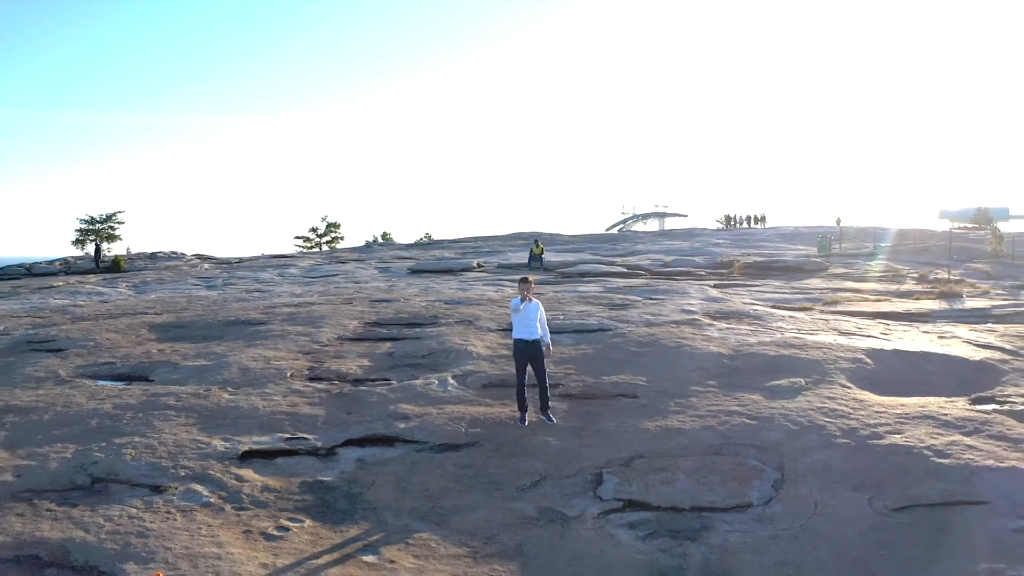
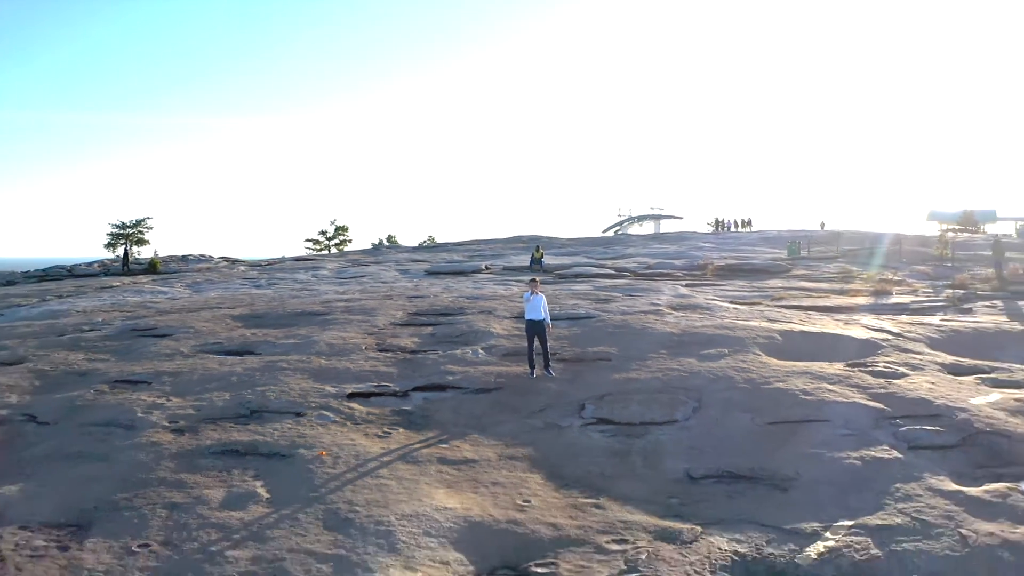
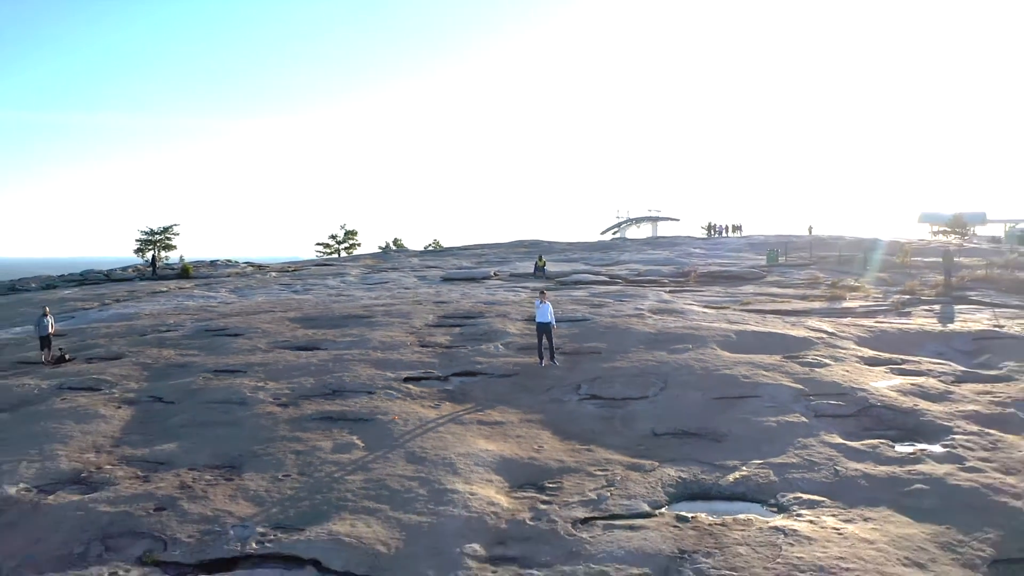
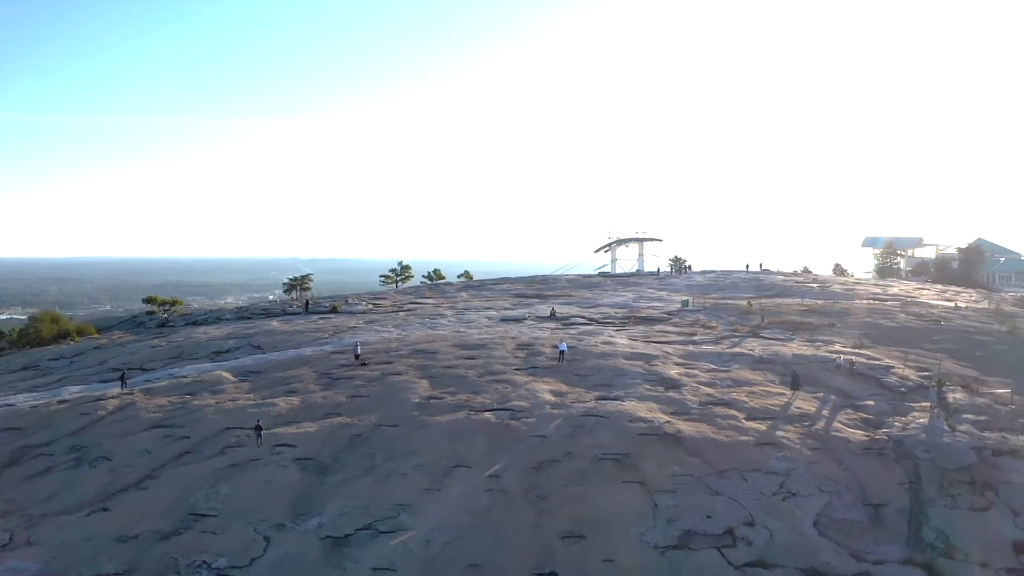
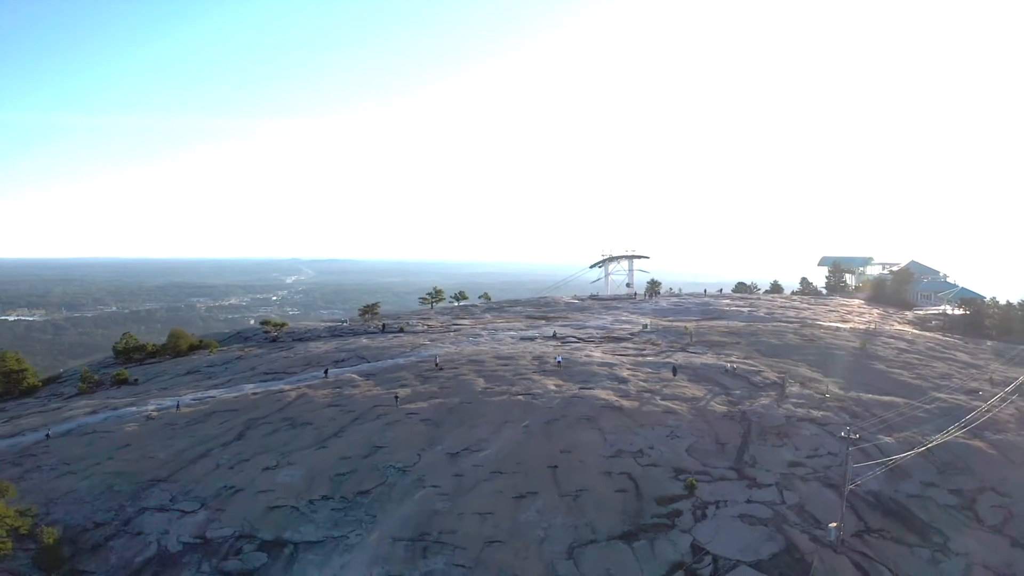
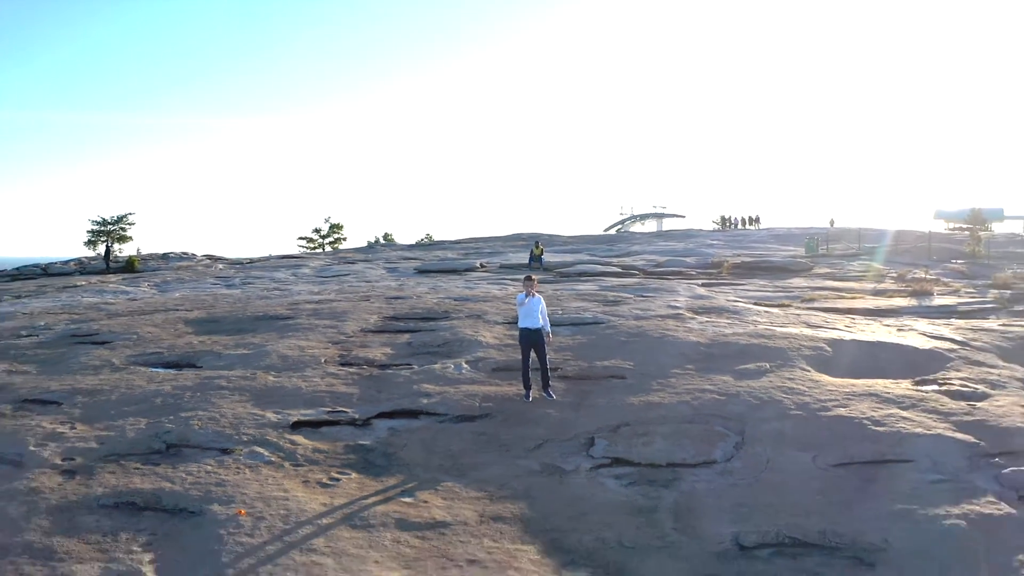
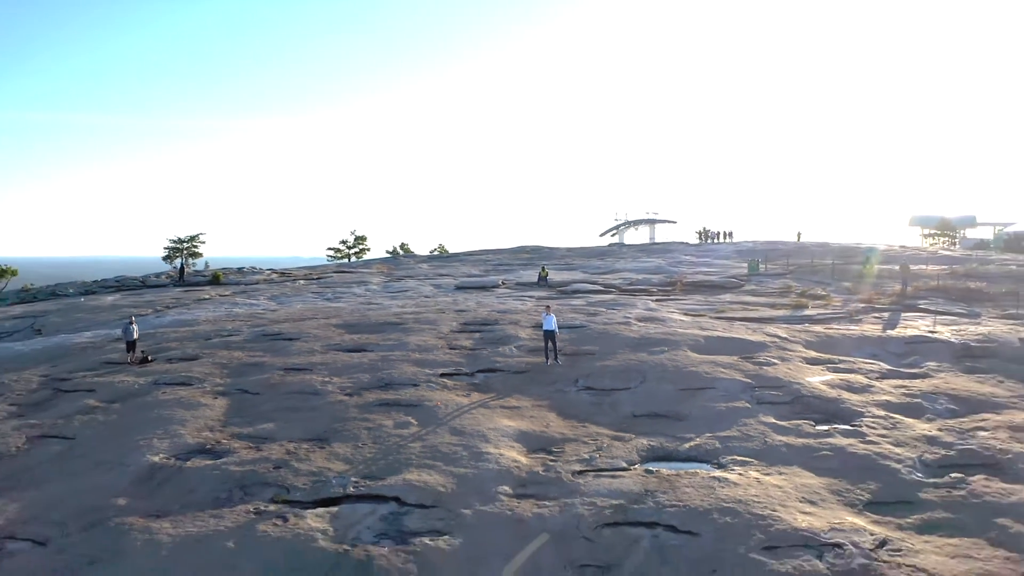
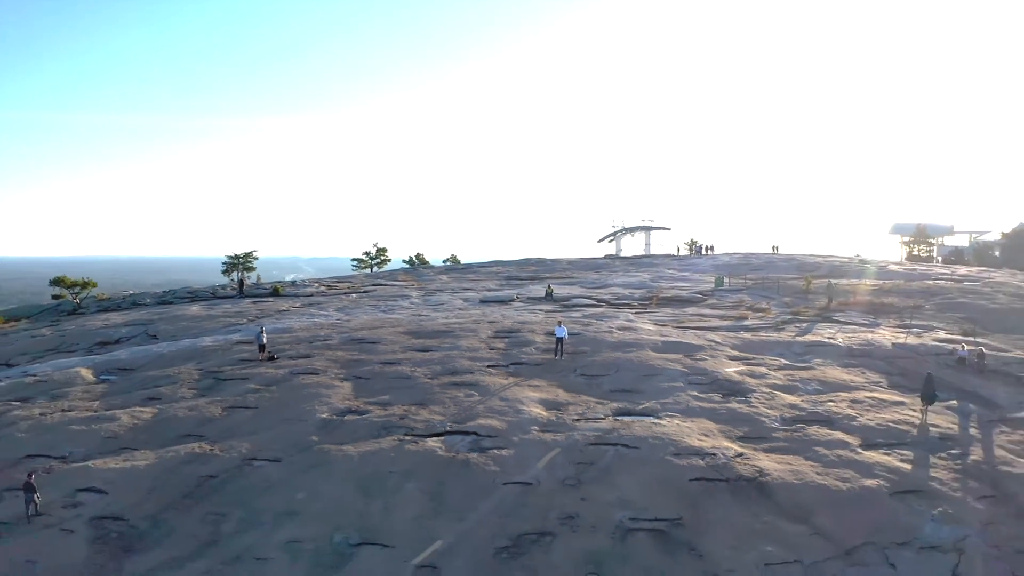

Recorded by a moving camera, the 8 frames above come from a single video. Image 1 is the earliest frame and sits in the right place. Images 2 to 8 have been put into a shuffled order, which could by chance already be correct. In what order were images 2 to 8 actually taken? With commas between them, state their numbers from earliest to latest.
6, 2, 3, 7, 8, 4, 5
